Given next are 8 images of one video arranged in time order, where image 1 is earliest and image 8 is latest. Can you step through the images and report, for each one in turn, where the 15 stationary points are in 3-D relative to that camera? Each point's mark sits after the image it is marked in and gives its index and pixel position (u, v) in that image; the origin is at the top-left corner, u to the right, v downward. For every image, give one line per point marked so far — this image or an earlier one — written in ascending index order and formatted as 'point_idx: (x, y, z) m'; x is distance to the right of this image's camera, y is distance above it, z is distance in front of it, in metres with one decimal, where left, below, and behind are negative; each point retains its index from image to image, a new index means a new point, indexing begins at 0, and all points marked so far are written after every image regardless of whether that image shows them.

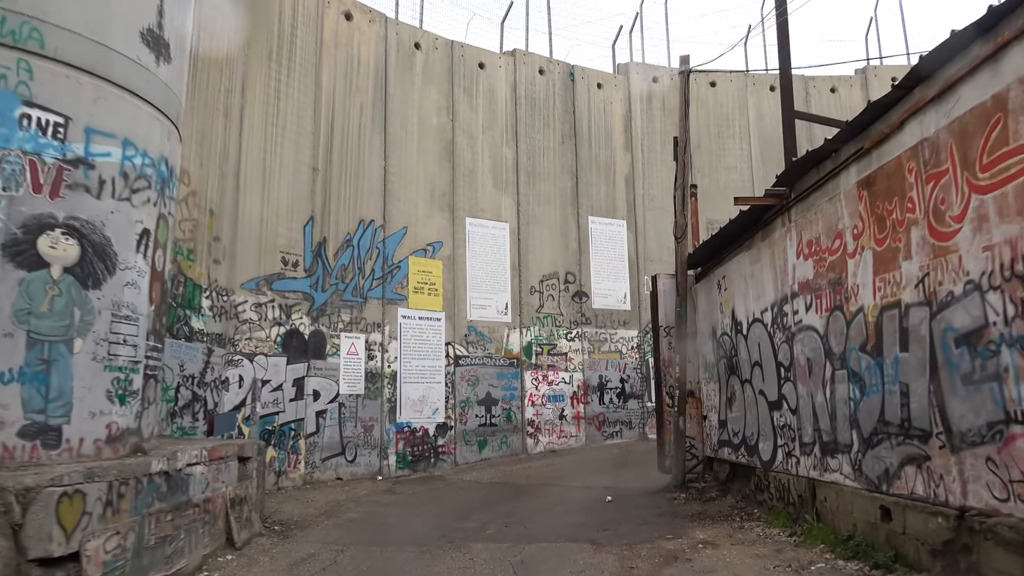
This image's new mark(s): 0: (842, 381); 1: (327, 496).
0: (+3.2, -0.9, +7.2) m
1: (-3.1, -3.5, +12.4) m
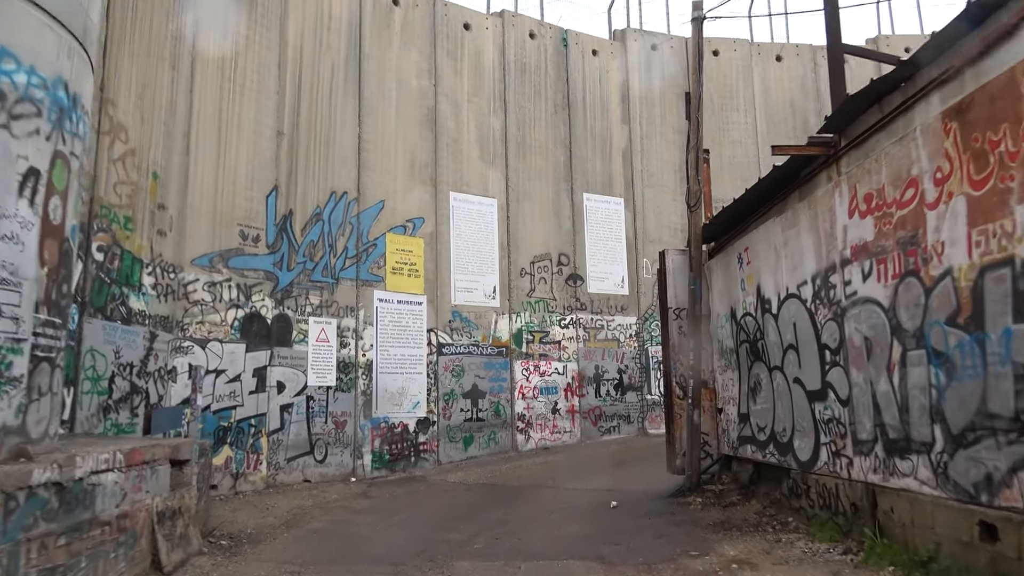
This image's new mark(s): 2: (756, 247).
0: (+3.1, -0.6, +5.8) m
1: (-3.2, -3.1, +10.8) m
2: (+3.0, +0.5, +9.1) m
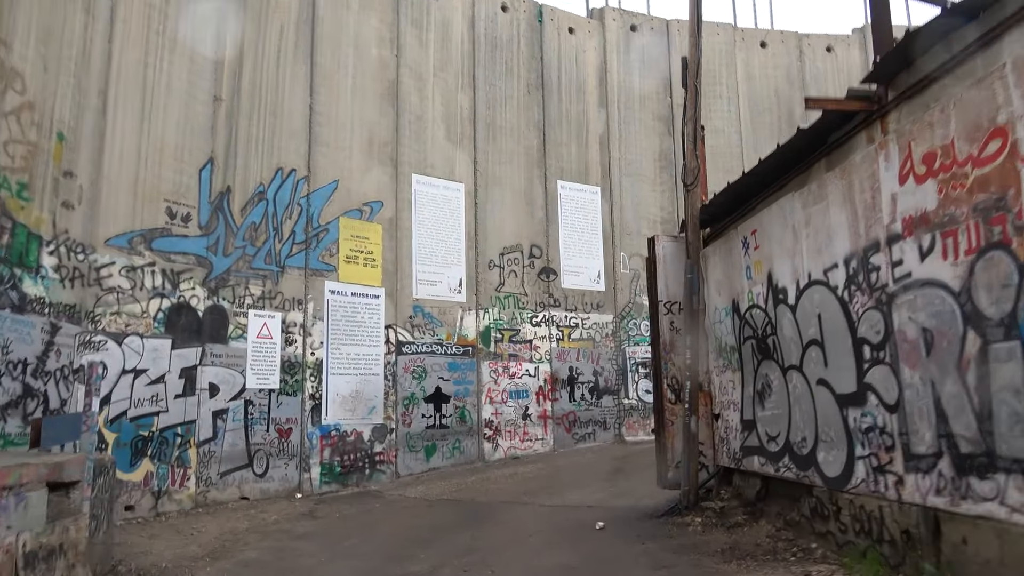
0: (+3.0, -0.4, +4.6) m
1: (-3.6, -2.9, +9.3) m
2: (+2.7, +0.6, +7.9) m
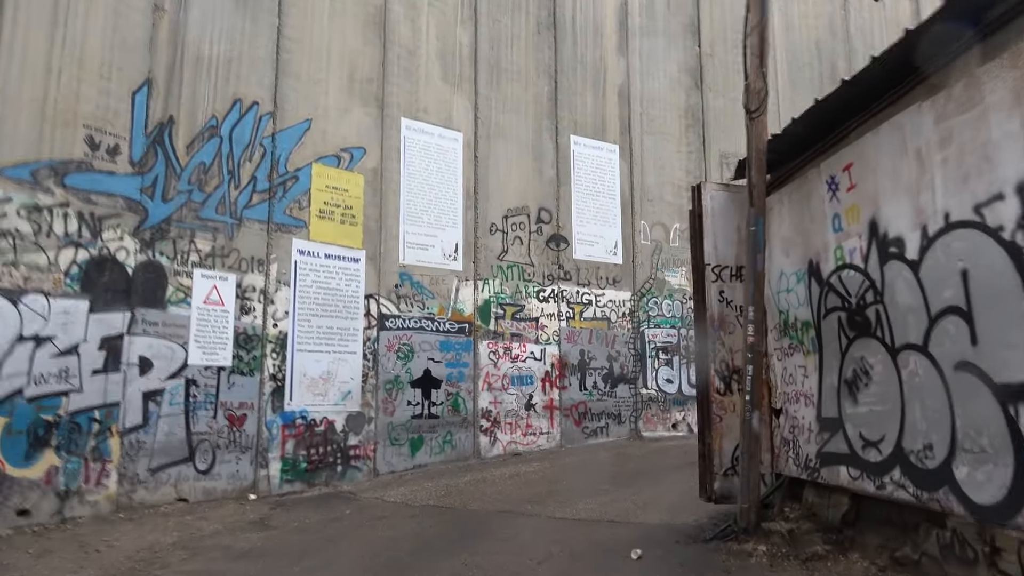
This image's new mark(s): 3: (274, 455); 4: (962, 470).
0: (+3.1, -0.1, +2.5) m
1: (-3.6, -2.4, +7.2) m
2: (+2.8, +1.0, +5.8) m
3: (-3.0, -2.1, +9.4) m
4: (+2.9, -1.2, +4.8) m
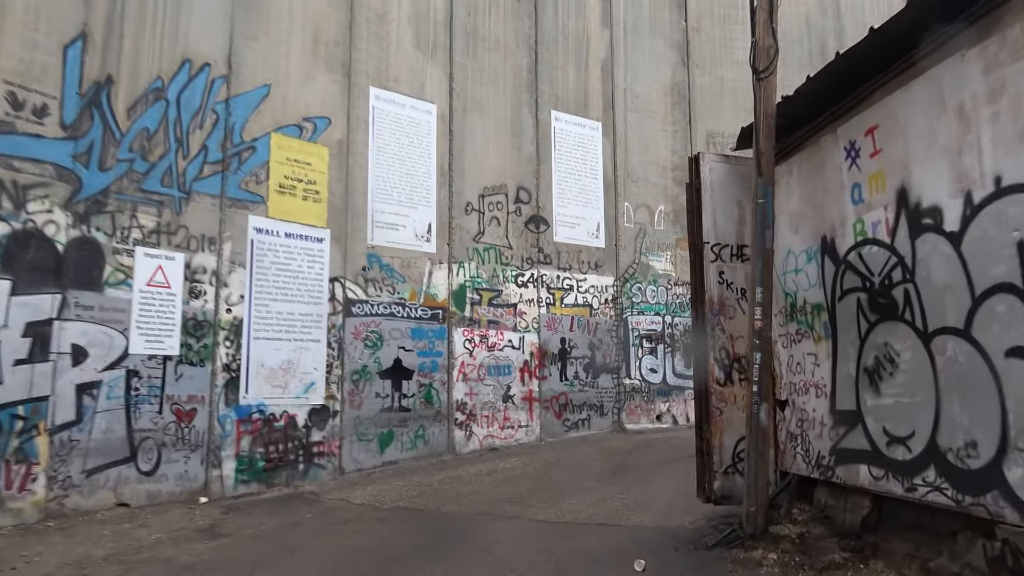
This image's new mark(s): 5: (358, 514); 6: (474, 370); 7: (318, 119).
0: (+3.1, 0.0, +1.9) m
1: (-3.8, -2.2, +6.4) m
2: (+2.7, +1.2, +5.1) m
3: (-3.3, -1.9, +8.6) m
4: (+2.8, -1.0, +4.1) m
5: (-1.6, -2.4, +7.9) m
6: (-0.6, -1.2, +11.1) m
7: (-2.6, +2.2, +9.9) m
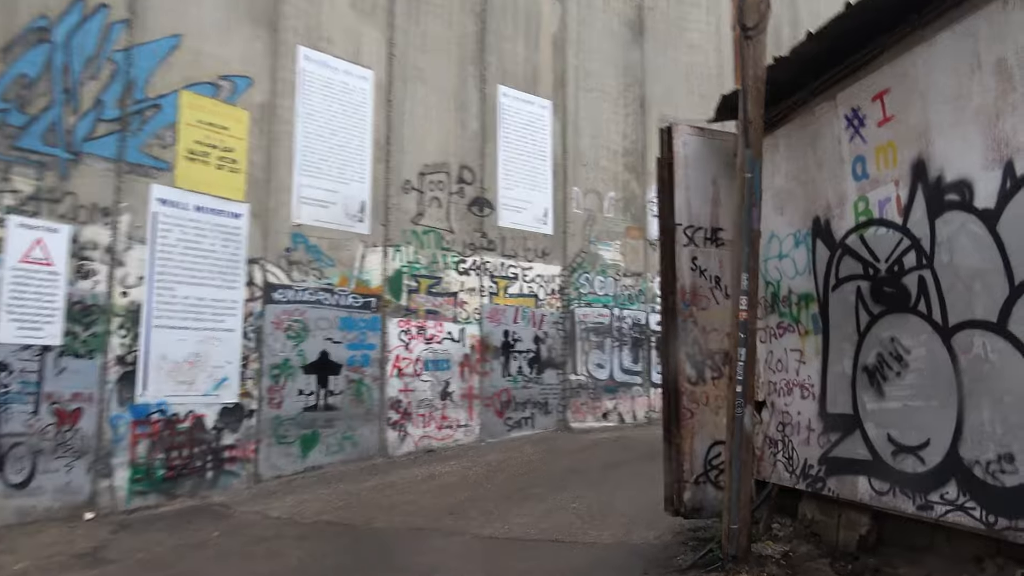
0: (+3.2, 0.0, +1.3) m
1: (-4.1, -2.0, +5.1) m
2: (+2.4, +1.2, +4.5) m
3: (-3.9, -1.7, +7.3) m
4: (+2.6, -1.0, +3.5) m
5: (-2.2, -2.2, +6.8) m
6: (-1.4, -1.0, +10.1) m
7: (-3.2, +2.4, +8.7) m
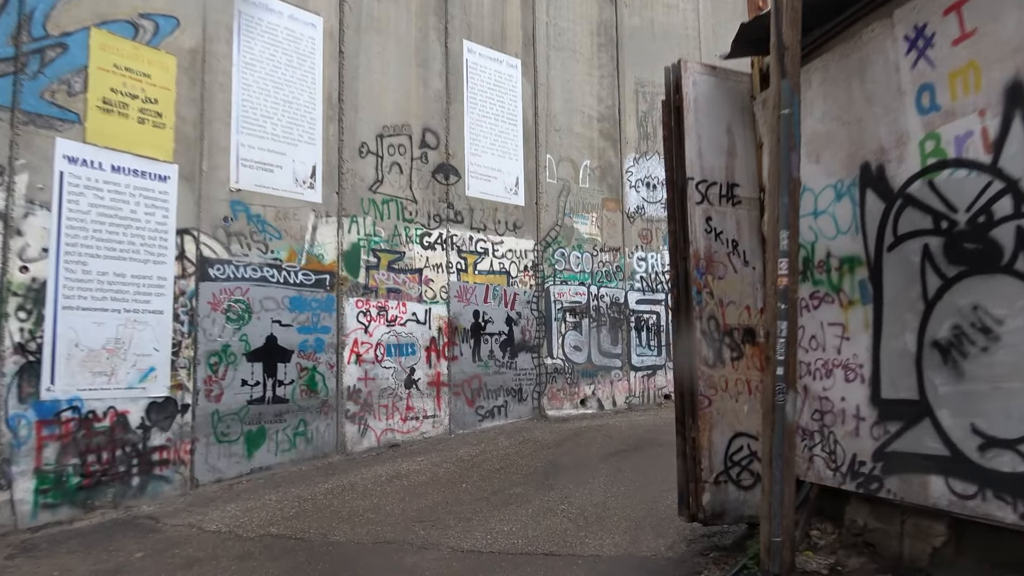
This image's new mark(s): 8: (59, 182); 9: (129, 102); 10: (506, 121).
0: (+3.3, +0.2, +0.4) m
1: (-4.2, -1.9, +3.9) m
2: (+2.4, +1.5, +3.5) m
3: (-4.0, -1.5, +6.1) m
4: (+2.6, -0.8, +2.6) m
5: (-2.3, -2.0, +5.7) m
6: (-1.7, -0.7, +9.0) m
7: (-3.5, +2.7, +7.4) m
8: (-3.9, +0.9, +6.5) m
9: (-3.6, +1.8, +7.1) m
10: (-0.1, +2.5, +10.9) m
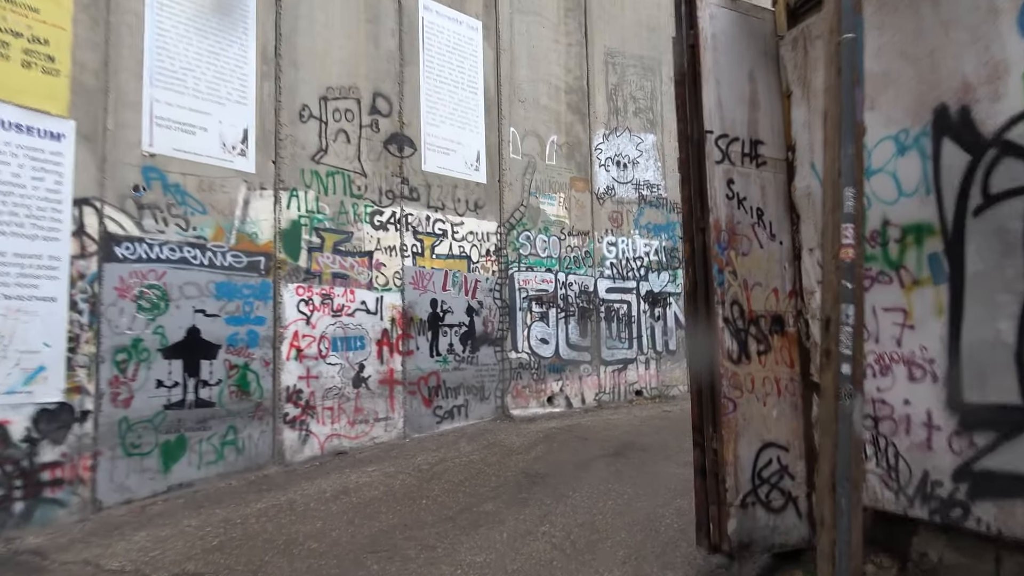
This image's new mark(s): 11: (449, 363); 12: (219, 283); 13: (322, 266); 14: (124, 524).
0: (+3.5, +0.3, -0.4) m
1: (-4.2, -1.7, +2.5) m
2: (+2.4, +1.6, +2.6) m
3: (-4.2, -1.3, +4.8) m
4: (+2.7, -0.7, +1.7) m
5: (-2.4, -1.9, +4.5) m
6: (-2.1, -0.6, +7.8) m
7: (-3.8, +2.8, +6.1) m
8: (-4.1, +1.1, +5.2) m
9: (-3.9, +1.9, +5.7) m
10: (-0.6, +2.6, +9.8) m
11: (-0.8, -0.9, +9.3) m
12: (-2.8, +0.1, +7.1) m
13: (-2.0, +0.2, +8.0) m
14: (-3.1, -1.8, +5.9) m
